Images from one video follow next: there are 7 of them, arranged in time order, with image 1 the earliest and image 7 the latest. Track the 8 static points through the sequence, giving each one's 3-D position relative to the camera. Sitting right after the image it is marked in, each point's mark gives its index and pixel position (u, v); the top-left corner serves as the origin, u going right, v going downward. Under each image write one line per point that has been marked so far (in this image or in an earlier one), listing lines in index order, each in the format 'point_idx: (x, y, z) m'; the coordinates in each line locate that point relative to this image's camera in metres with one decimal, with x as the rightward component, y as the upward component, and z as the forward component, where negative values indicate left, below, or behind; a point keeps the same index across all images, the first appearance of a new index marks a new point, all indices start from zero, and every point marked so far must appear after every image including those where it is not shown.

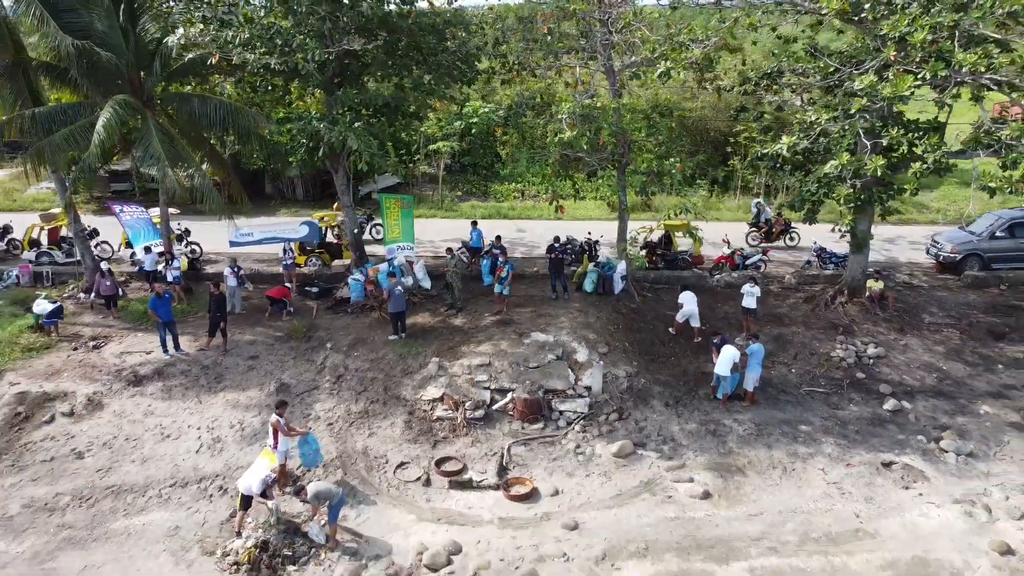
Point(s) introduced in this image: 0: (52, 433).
0: (-7.2, -2.2, +10.6) m
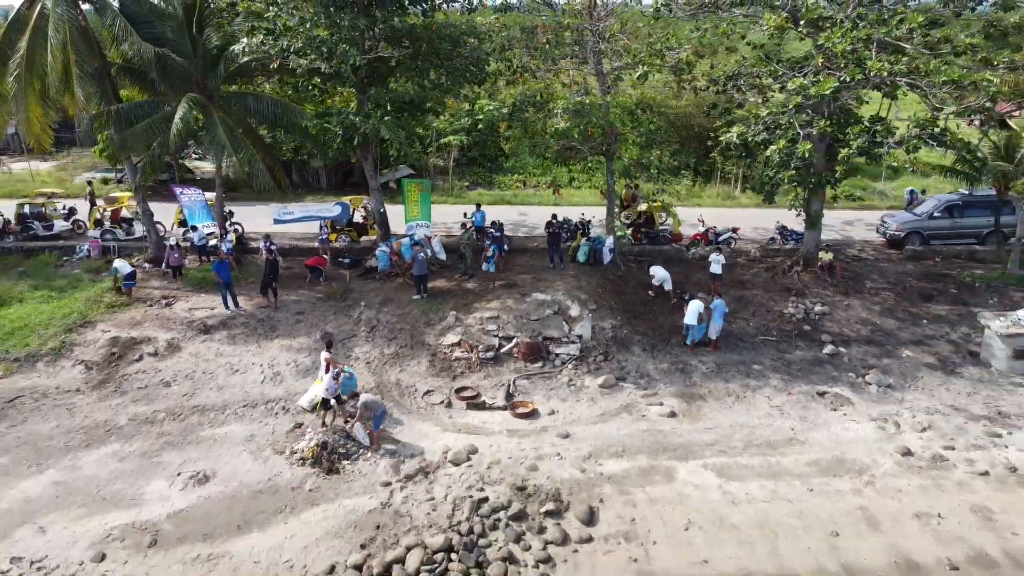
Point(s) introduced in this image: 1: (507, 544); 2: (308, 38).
0: (-7.1, -1.5, +13.0) m
1: (0.0, -3.6, +9.7) m
2: (-4.2, +5.3, +14.3) m
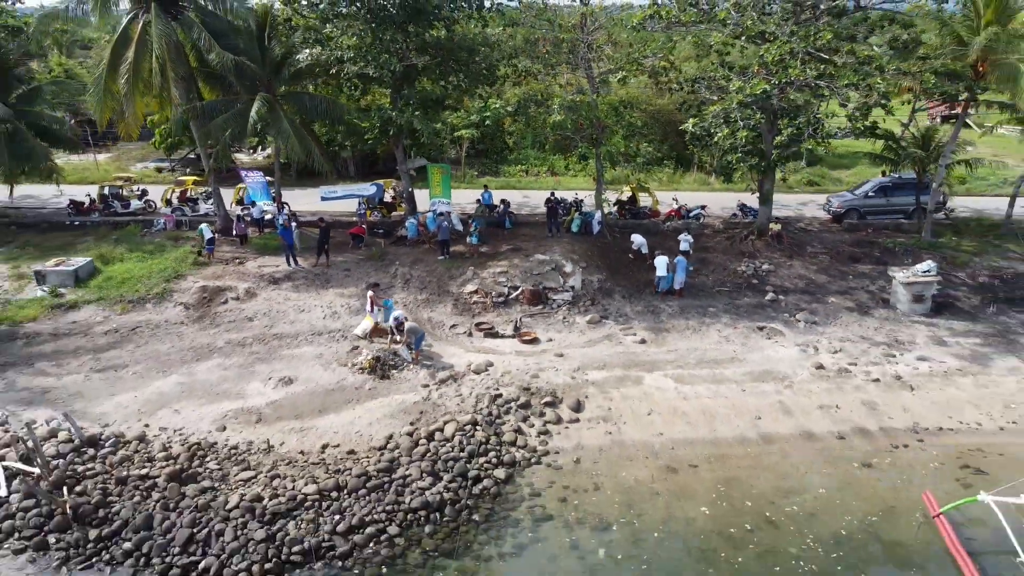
0: (-6.9, -0.4, +16.6) m
1: (+0.1, -2.6, +13.2) m
2: (-4.0, +6.3, +17.9) m
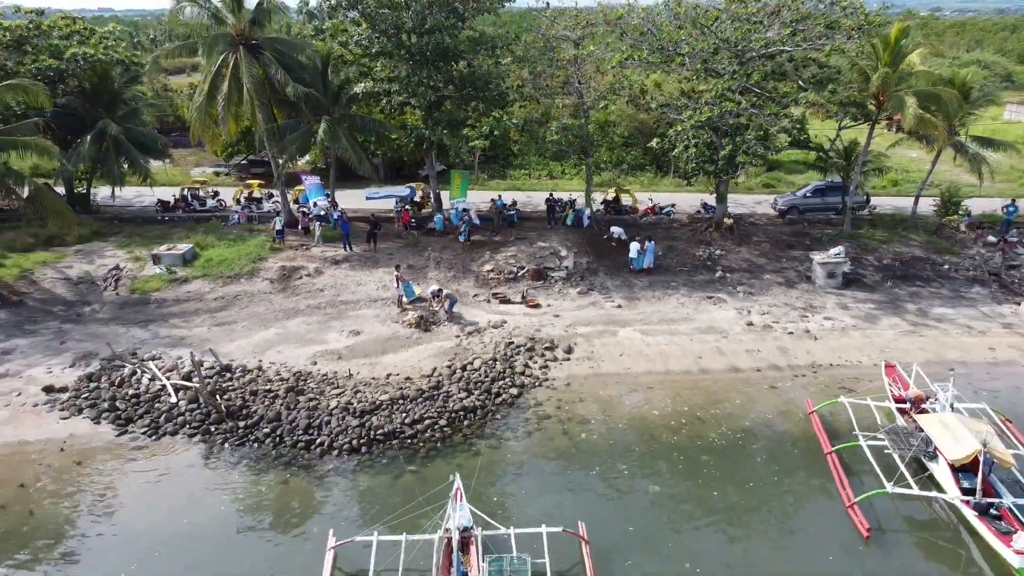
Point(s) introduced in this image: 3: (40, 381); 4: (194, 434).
0: (-6.7, +0.2, +21.6) m
1: (+0.4, -1.9, +18.3) m
2: (-3.8, +7.0, +22.9) m
3: (-12.0, -2.4, +17.1) m
4: (-7.4, -3.4, +15.6) m
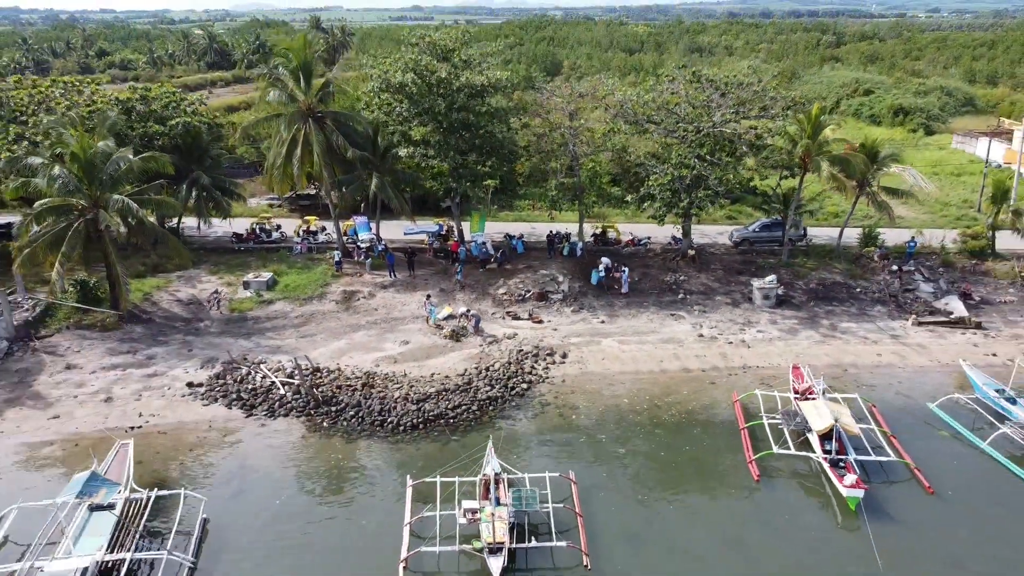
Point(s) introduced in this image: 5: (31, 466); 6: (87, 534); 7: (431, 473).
0: (-6.3, -0.6, +28.1) m
1: (+0.8, -2.7, +24.8) m
2: (-3.4, +6.2, +29.4) m
3: (-11.6, -3.2, +23.6) m
4: (-7.0, -4.2, +22.1) m
5: (-14.2, -5.2, +19.8) m
6: (-10.3, -5.9, +16.2) m
7: (-2.3, -5.4, +19.6) m
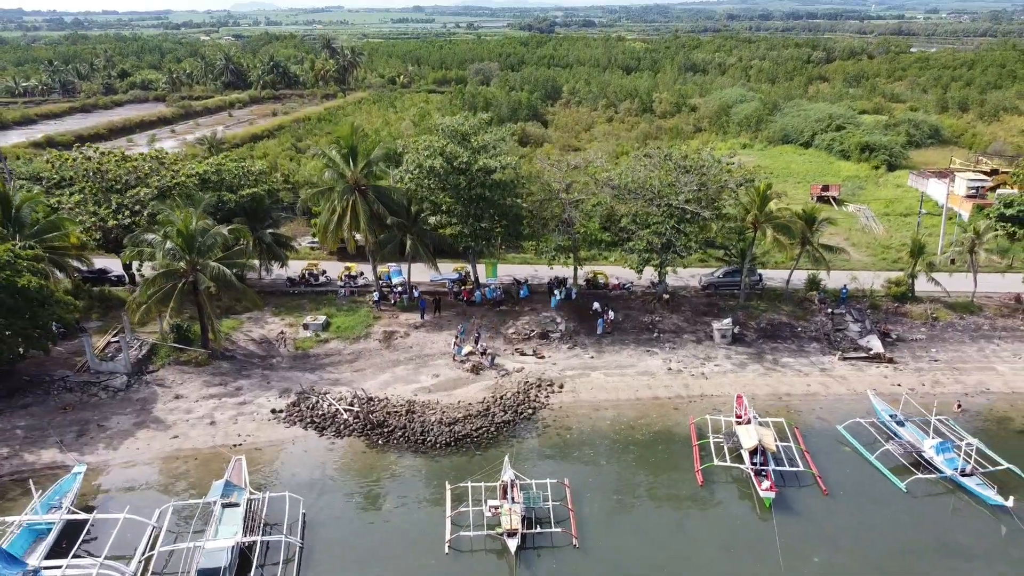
0: (-5.9, -2.7, +35.1) m
1: (+1.2, -4.9, +31.8) m
2: (-3.0, +4.1, +36.4) m
3: (-11.2, -5.4, +30.6) m
4: (-6.6, -6.4, +29.0) m
5: (-13.8, -7.4, +26.8) m
6: (-9.9, -8.1, +23.2) m
7: (-1.9, -7.6, +26.6) m
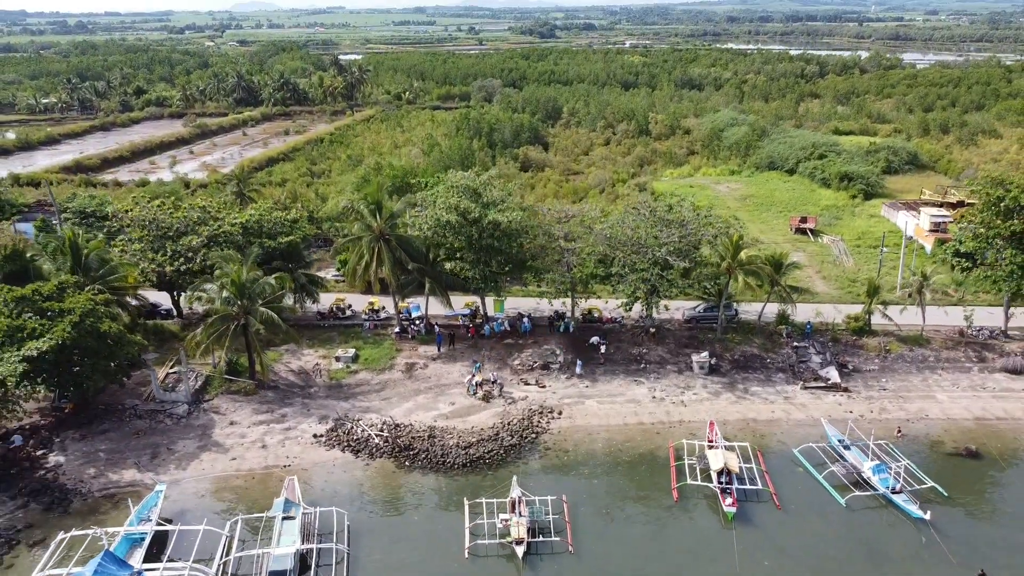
0: (-5.6, -5.0, +40.4) m
1: (+1.5, -7.2, +37.0) m
2: (-2.7, +1.8, +41.6) m
3: (-10.9, -7.6, +35.9) m
4: (-6.3, -8.6, +34.3) m
5: (-13.5, -9.7, +32.1) m
6: (-9.6, -10.4, +28.4) m
7: (-1.6, -9.9, +31.9) m
